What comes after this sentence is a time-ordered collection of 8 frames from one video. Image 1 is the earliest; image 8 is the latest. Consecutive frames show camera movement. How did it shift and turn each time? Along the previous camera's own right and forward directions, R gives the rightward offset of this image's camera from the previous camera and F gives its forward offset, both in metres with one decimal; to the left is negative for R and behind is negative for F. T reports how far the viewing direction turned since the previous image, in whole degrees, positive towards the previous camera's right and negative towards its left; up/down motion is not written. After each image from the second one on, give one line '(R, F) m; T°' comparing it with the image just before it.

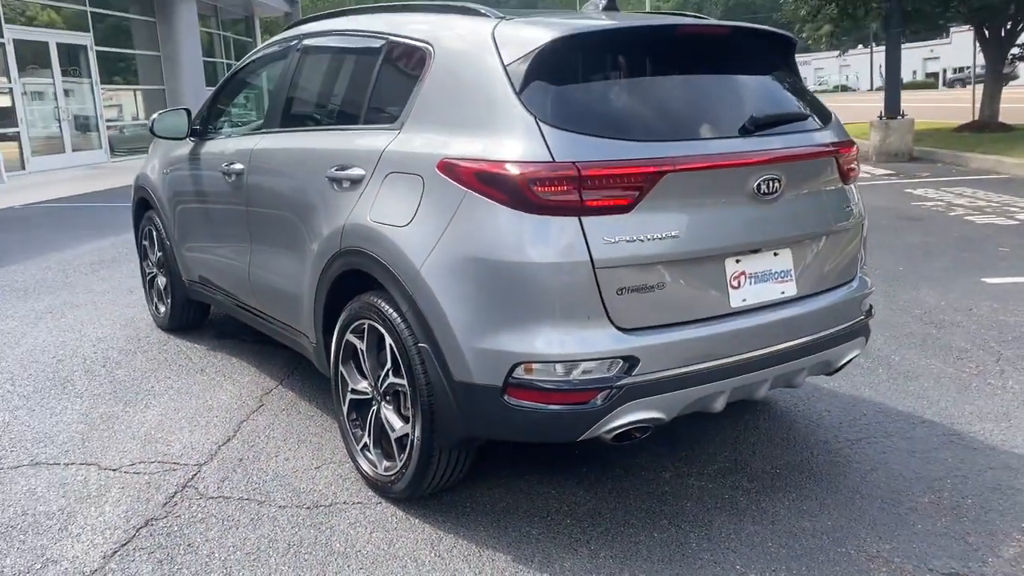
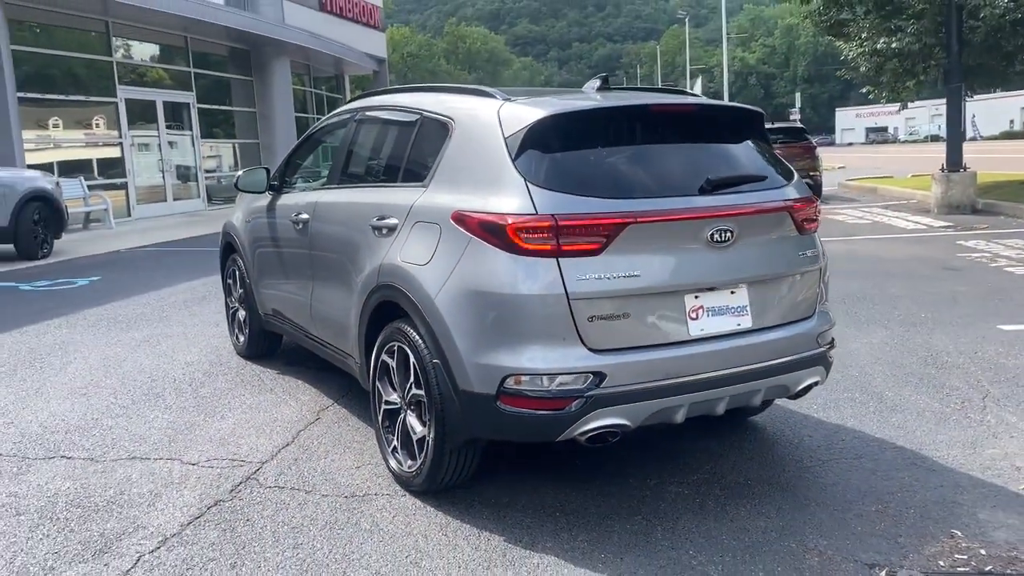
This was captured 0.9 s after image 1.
(+0.4, -0.7) m; -5°
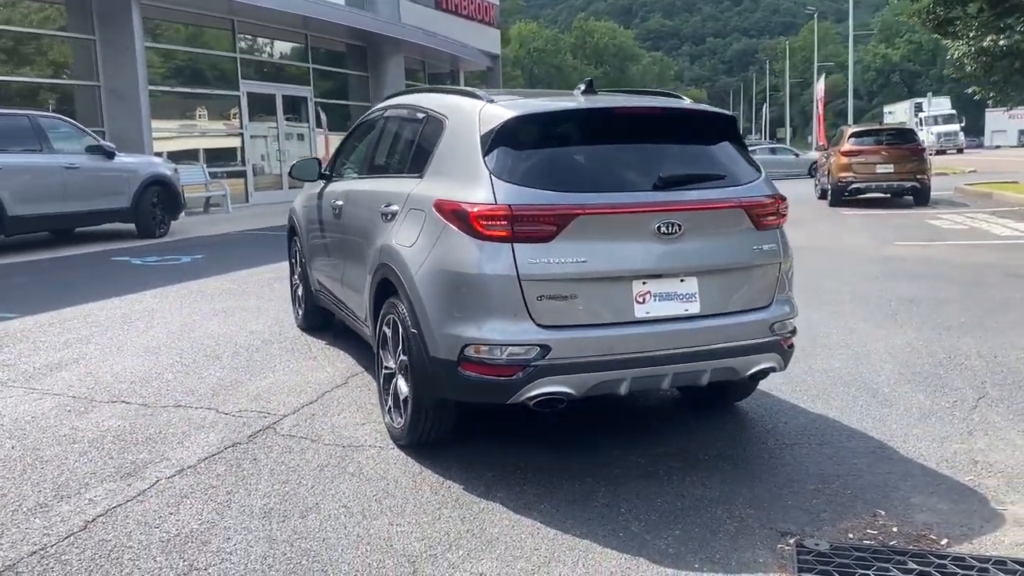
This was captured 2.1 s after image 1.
(+0.7, -0.4) m; -8°
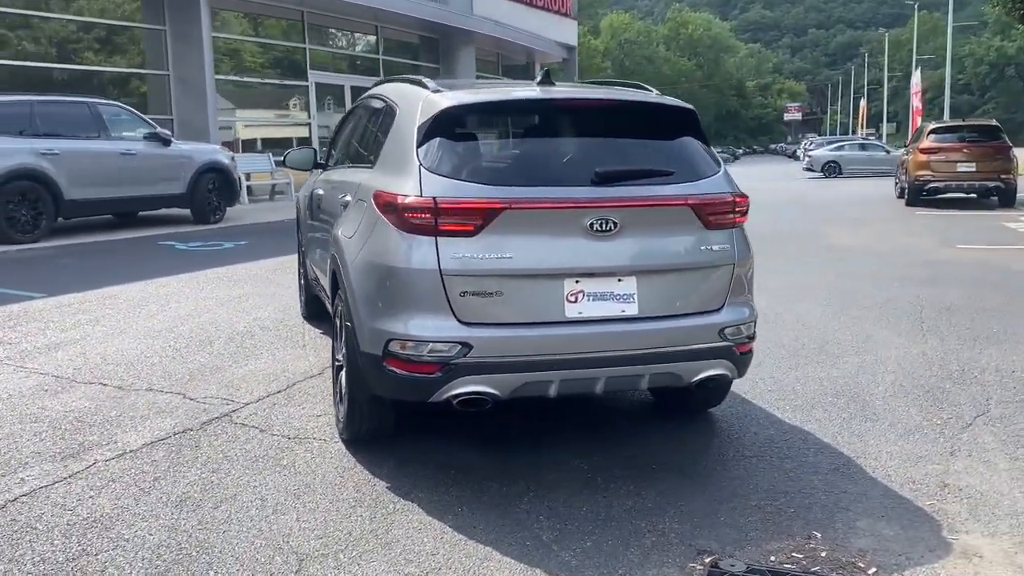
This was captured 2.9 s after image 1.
(+0.7, +0.2) m; -6°
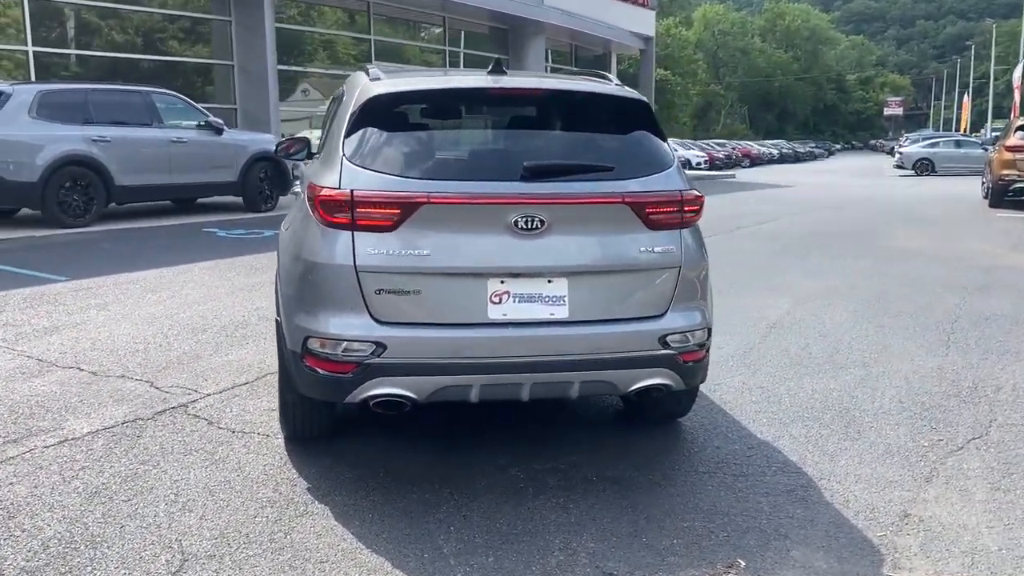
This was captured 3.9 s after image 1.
(+0.7, +0.2) m; -6°
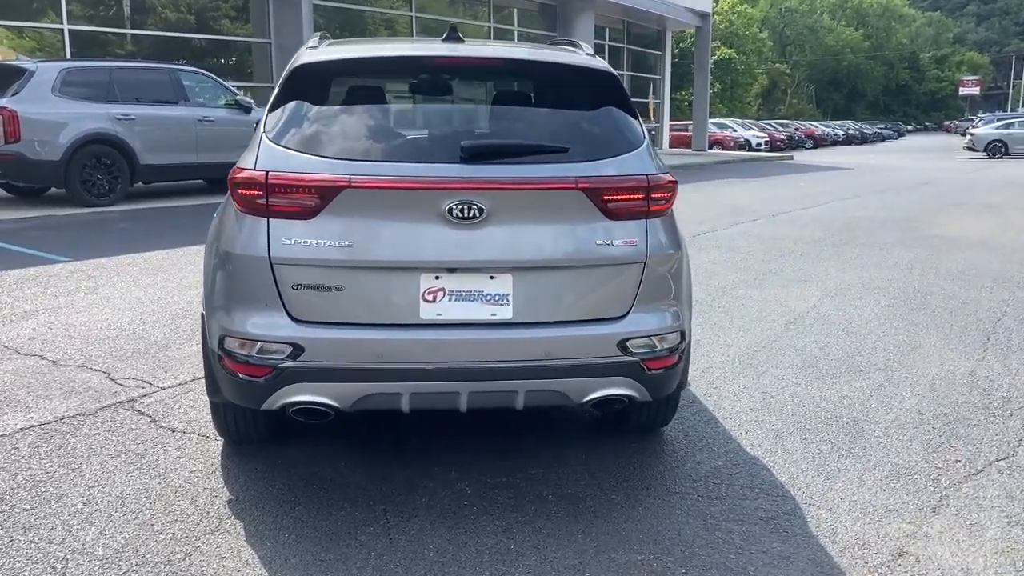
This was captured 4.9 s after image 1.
(+0.5, +0.5) m; -4°
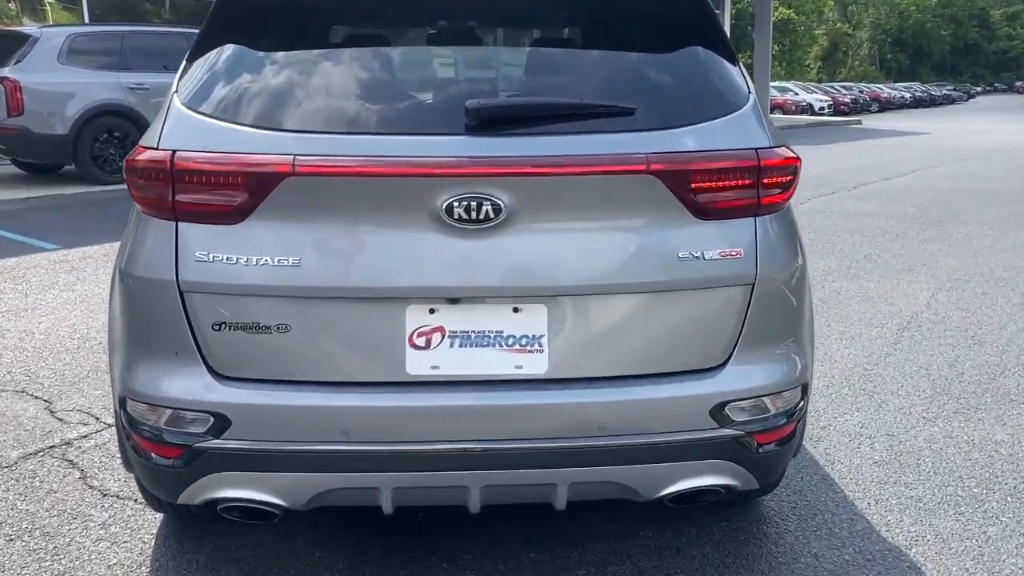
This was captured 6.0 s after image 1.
(0.0, +1.2) m; -3°
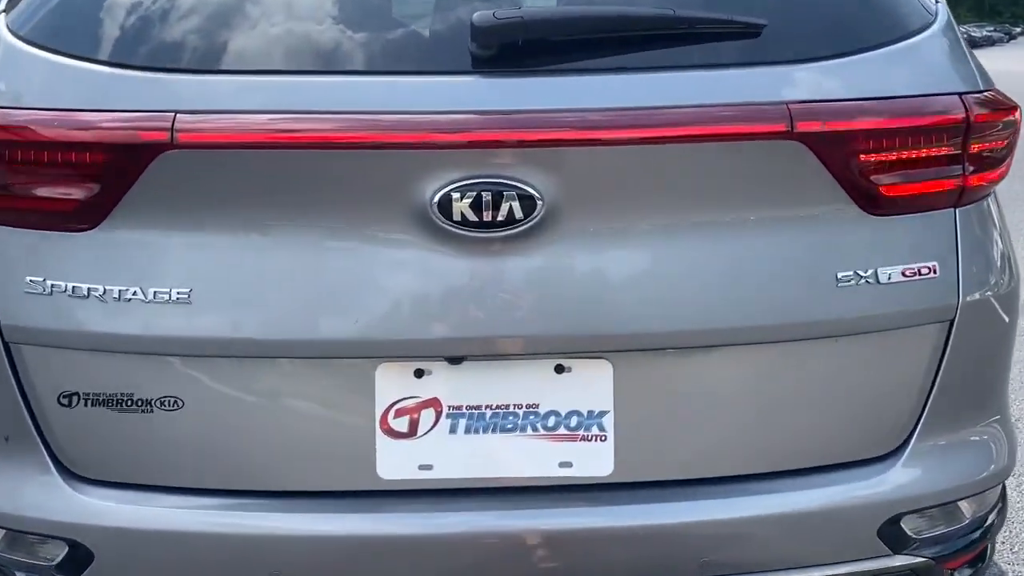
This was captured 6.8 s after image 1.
(0.0, +0.9) m; -1°
